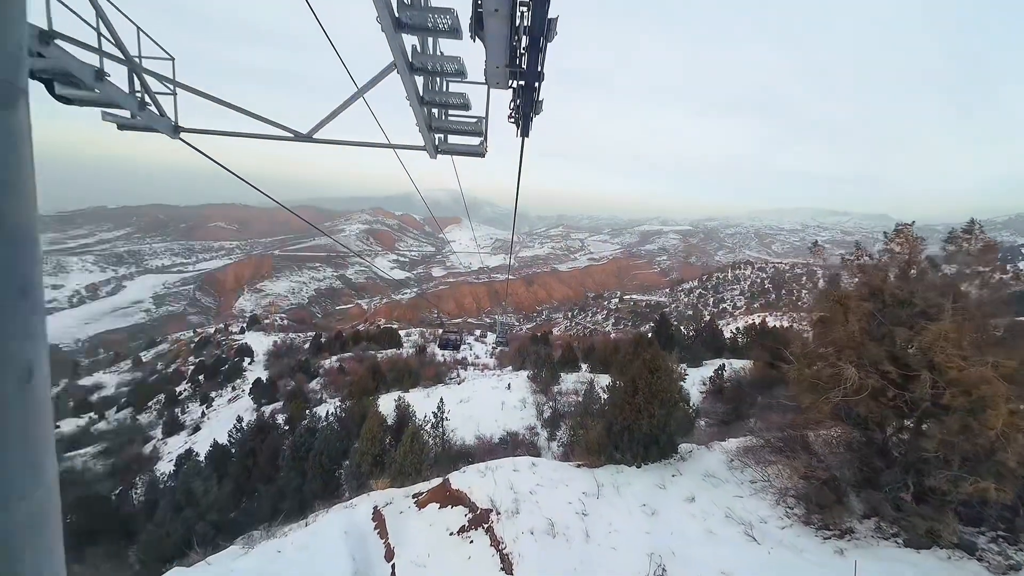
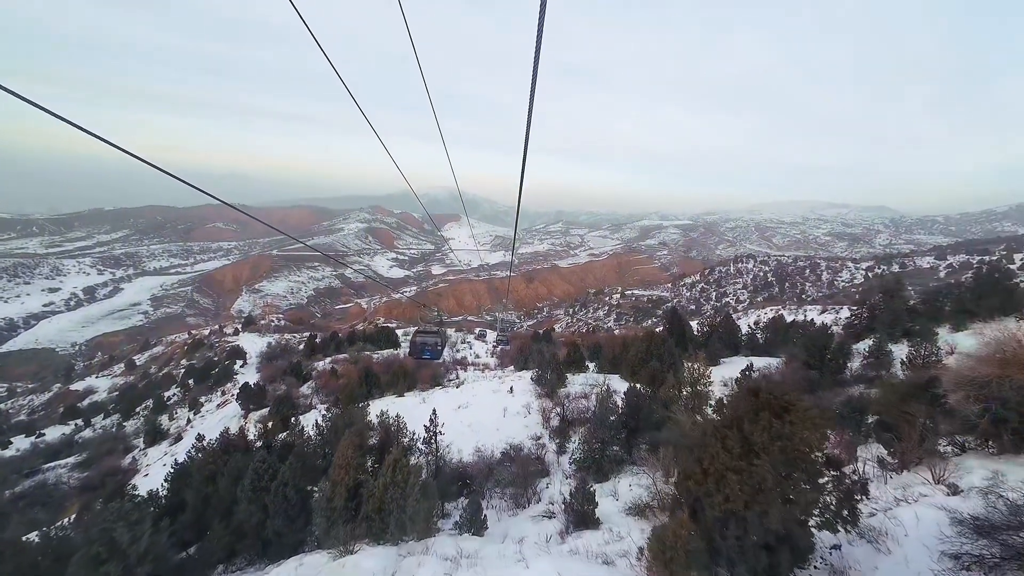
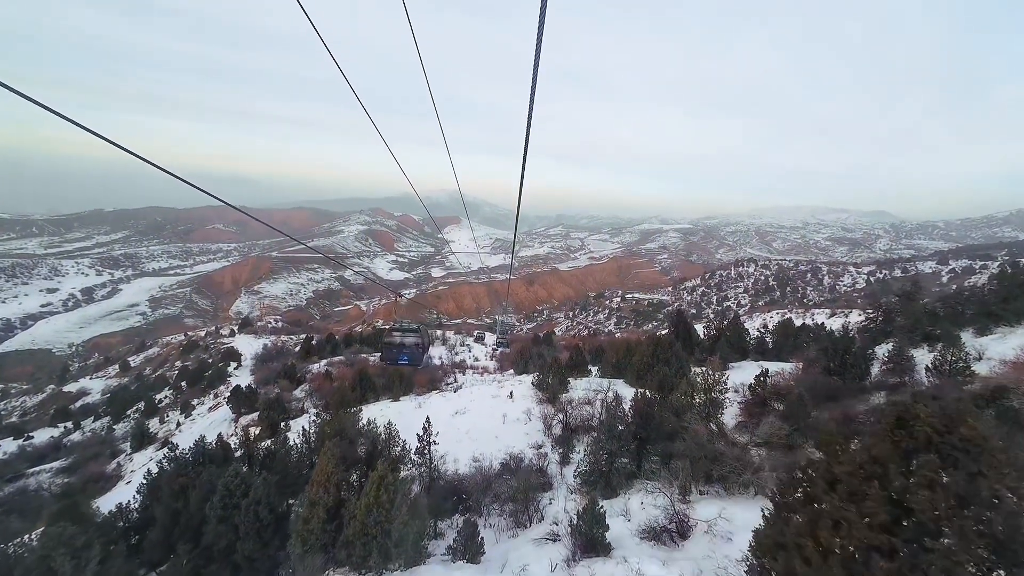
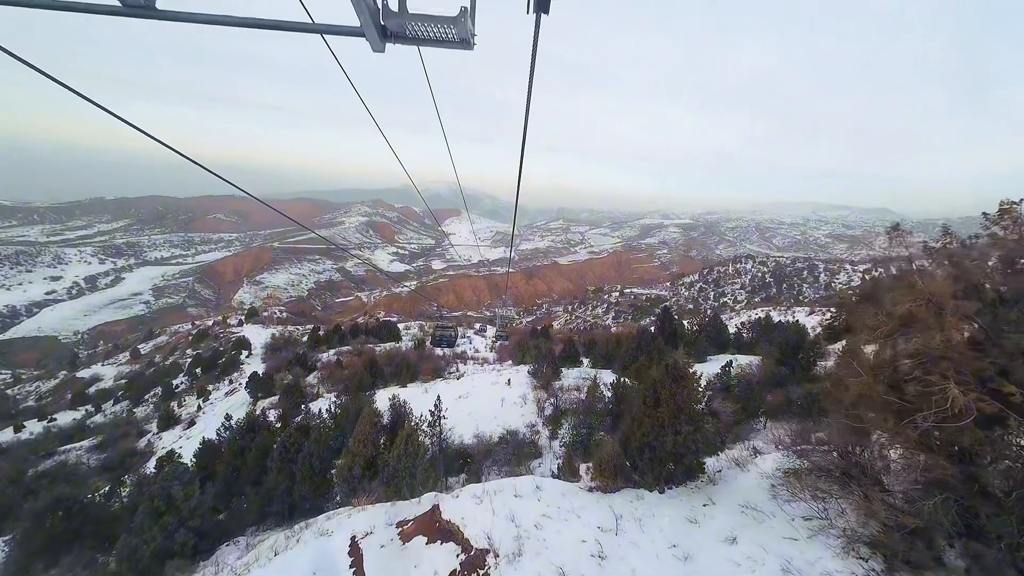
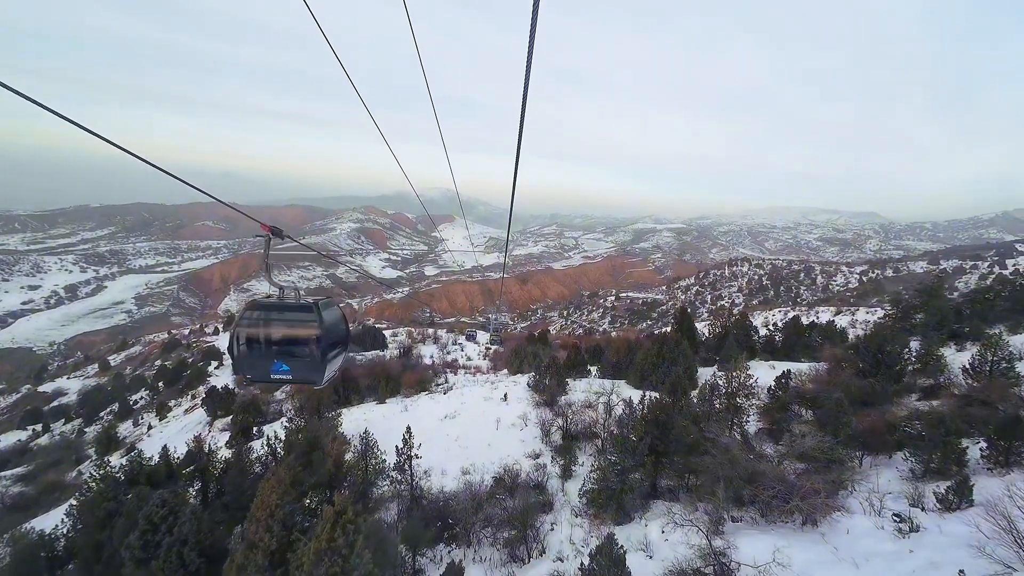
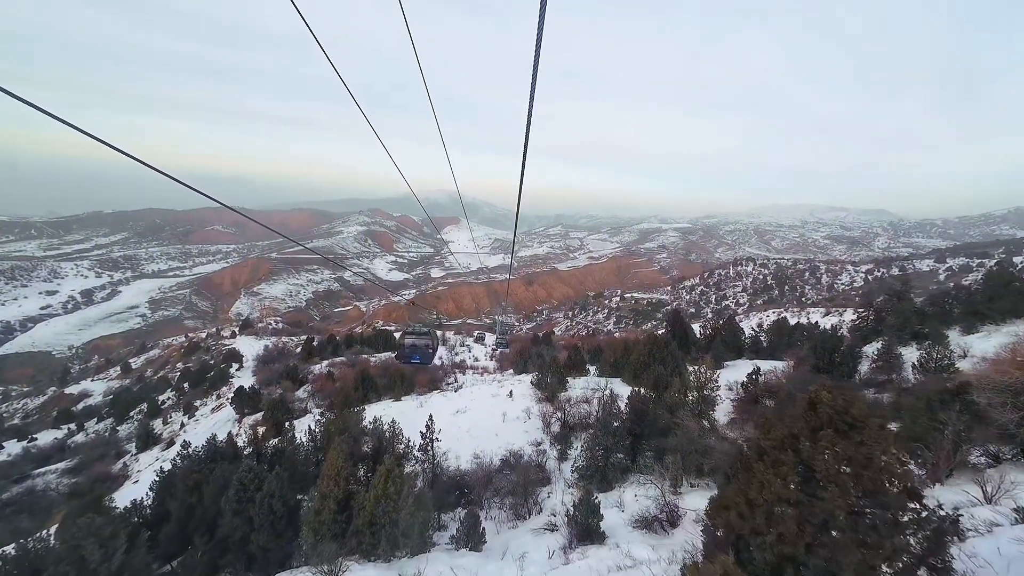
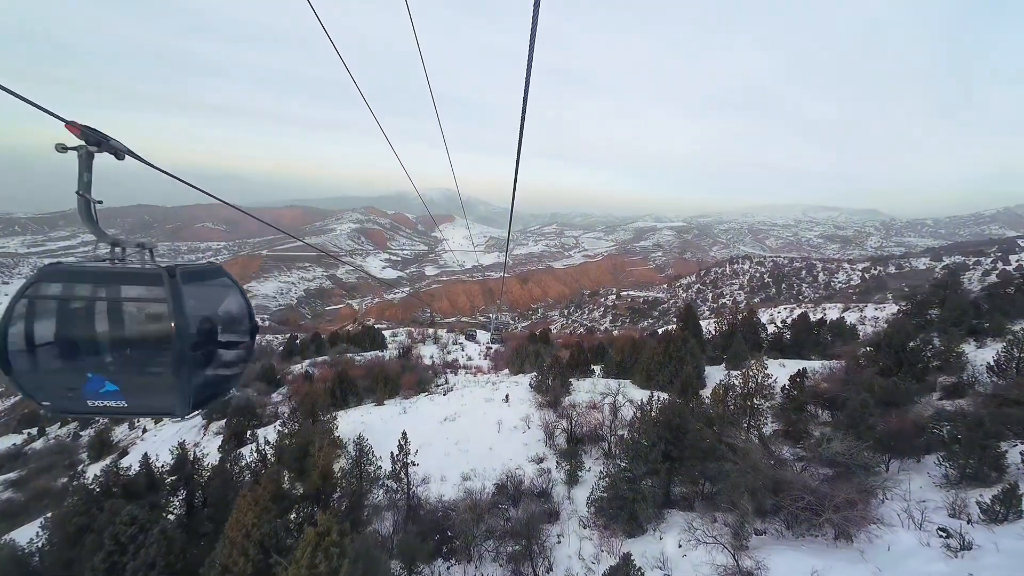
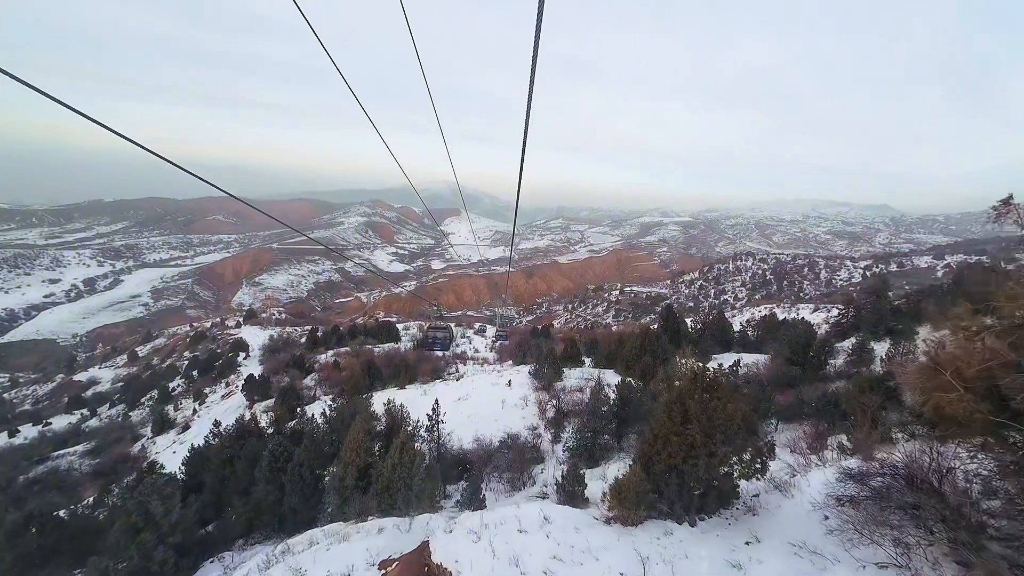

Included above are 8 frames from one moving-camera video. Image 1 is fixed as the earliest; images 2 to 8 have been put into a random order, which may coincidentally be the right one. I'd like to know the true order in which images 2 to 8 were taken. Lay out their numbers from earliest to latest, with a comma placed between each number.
4, 8, 2, 6, 3, 5, 7
